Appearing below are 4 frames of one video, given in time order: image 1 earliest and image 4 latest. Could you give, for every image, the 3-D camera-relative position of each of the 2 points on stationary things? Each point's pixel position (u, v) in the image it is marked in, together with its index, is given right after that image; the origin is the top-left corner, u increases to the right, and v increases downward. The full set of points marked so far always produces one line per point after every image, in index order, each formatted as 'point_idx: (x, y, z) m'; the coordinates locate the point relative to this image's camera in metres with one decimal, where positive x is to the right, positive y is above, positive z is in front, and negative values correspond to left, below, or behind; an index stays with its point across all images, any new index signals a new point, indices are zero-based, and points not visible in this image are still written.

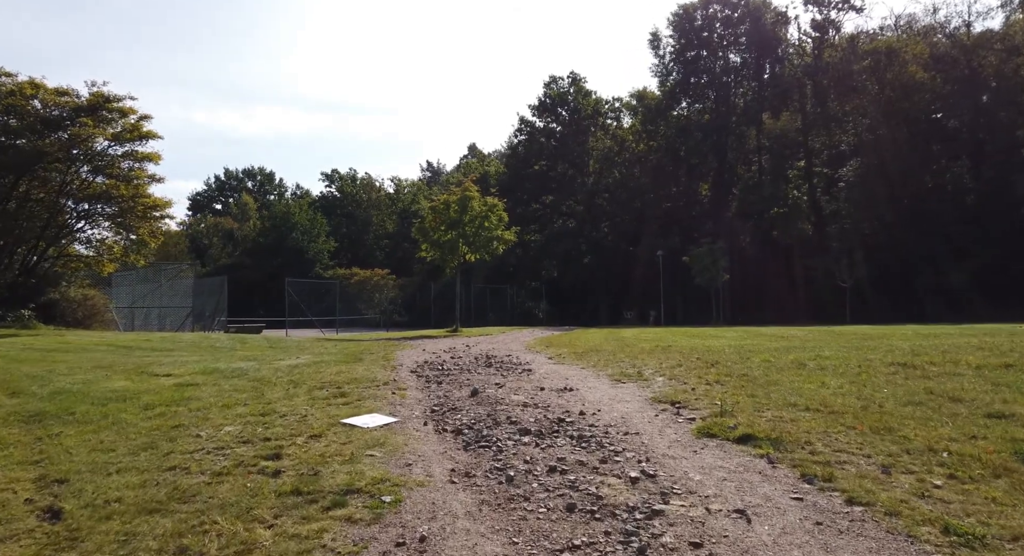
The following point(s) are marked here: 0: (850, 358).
0: (+4.1, -1.0, +7.9) m
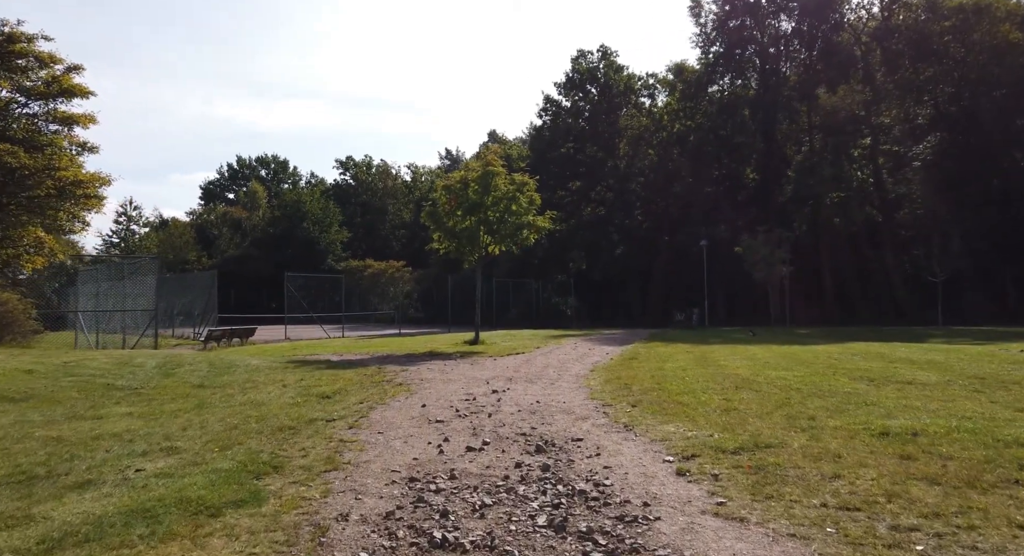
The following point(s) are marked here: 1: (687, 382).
0: (+4.7, -1.1, +2.4) m
1: (+2.4, -1.5, +9.2) m
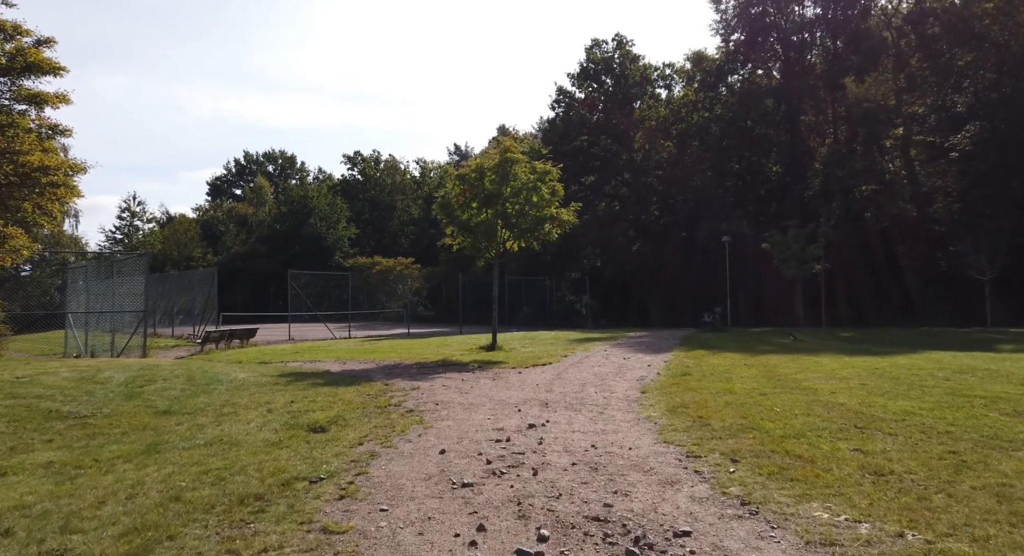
0: (+5.0, -1.2, +0.2) m
1: (+2.9, -1.5, +7.1) m
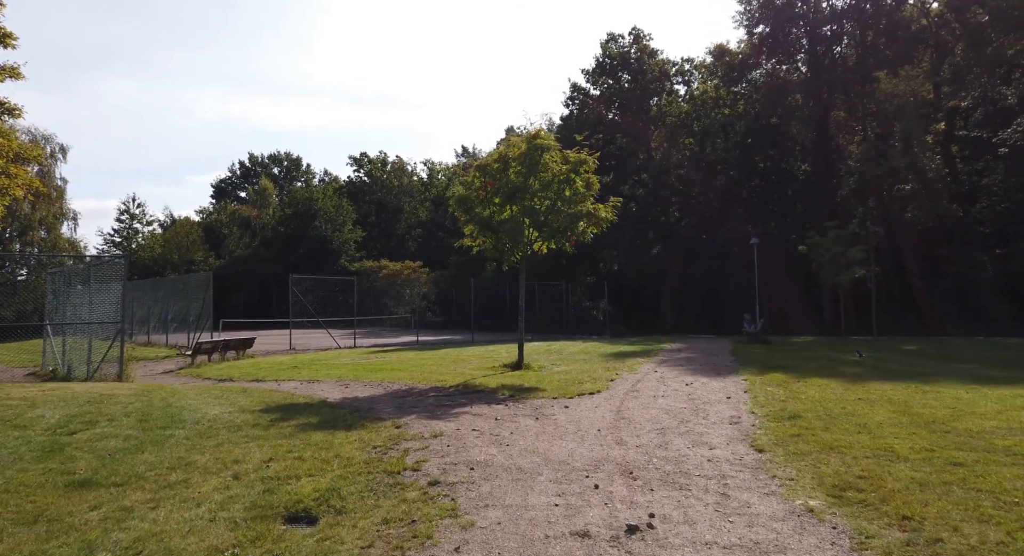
0: (+5.6, -1.3, -2.6) m
1: (+3.5, -1.6, +4.3) m
